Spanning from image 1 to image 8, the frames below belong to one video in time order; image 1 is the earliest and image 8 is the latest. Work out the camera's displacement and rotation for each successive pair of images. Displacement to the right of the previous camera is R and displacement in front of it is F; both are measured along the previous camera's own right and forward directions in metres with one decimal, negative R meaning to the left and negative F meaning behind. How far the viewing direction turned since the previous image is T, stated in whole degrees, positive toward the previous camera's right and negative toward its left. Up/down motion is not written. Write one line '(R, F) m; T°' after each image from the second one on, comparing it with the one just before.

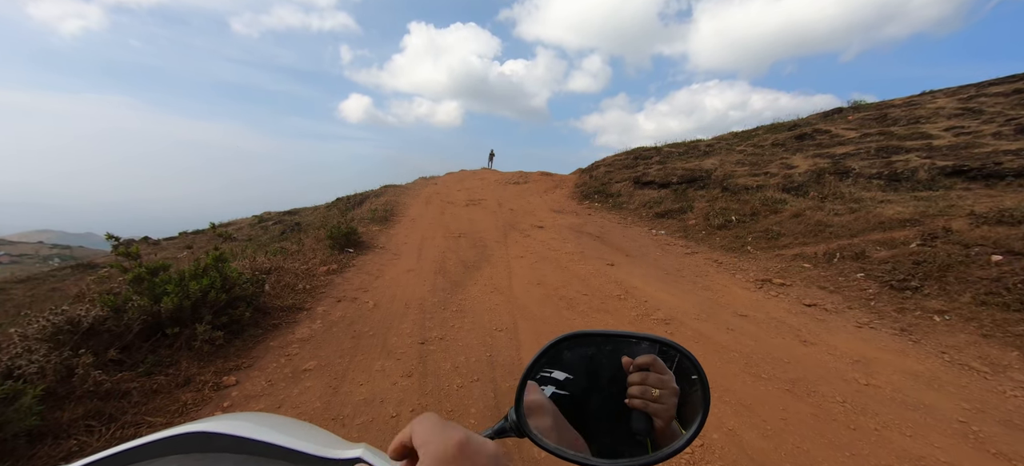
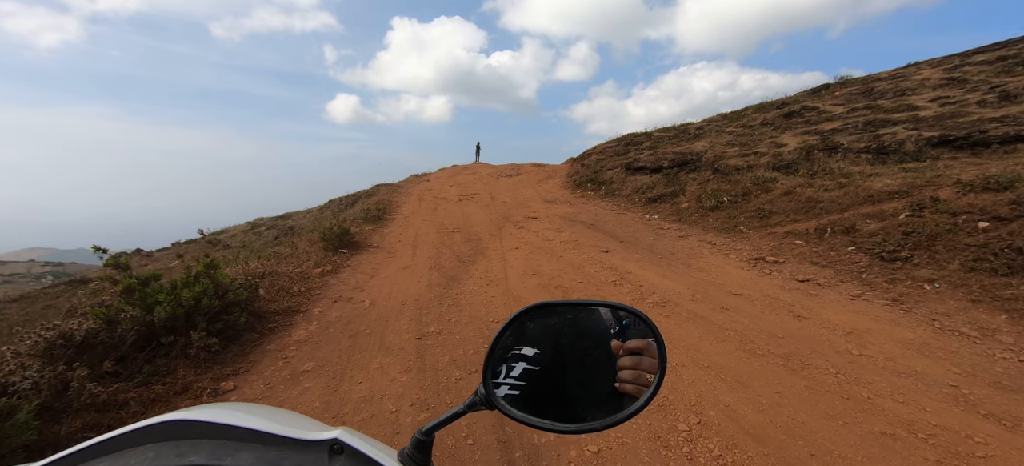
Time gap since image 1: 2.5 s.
(0.0, 0.0) m; +1°
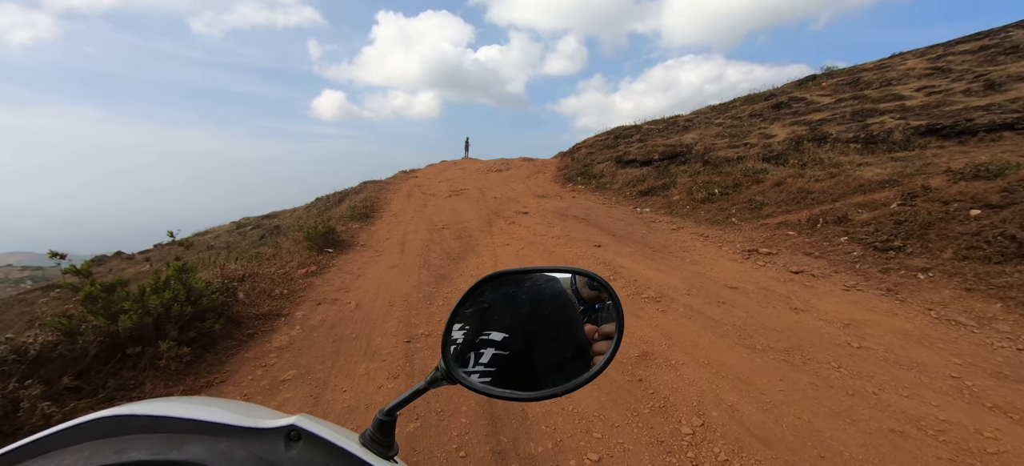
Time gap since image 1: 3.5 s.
(0.0, +0.2) m; +1°
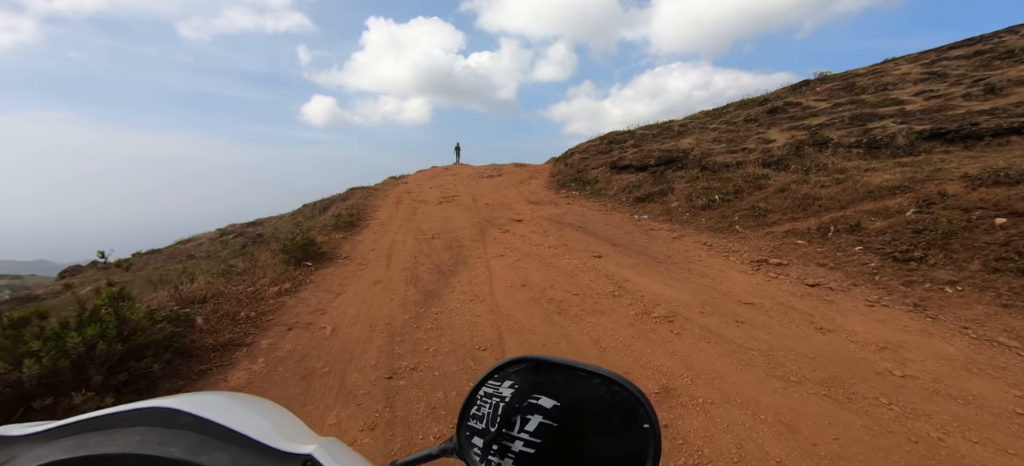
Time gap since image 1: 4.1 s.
(-0.1, +0.5) m; +1°
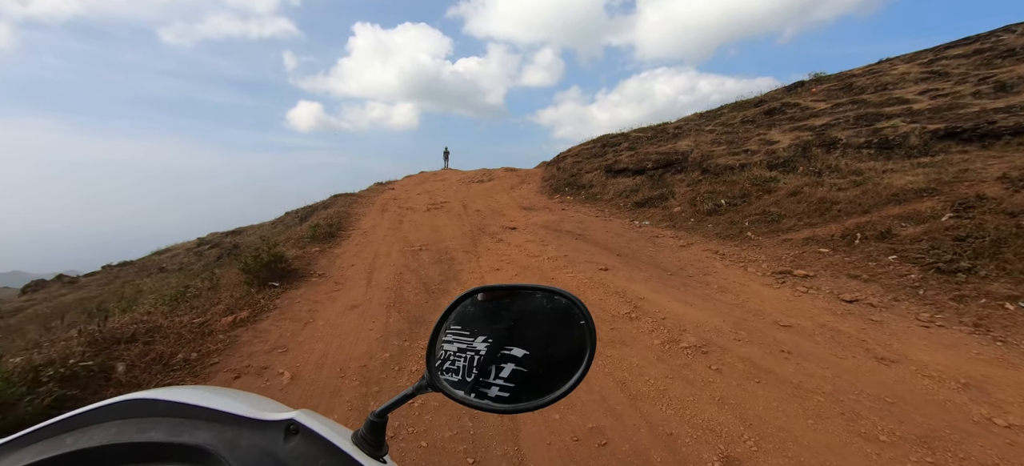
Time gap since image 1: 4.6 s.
(-0.1, +0.7) m; +1°
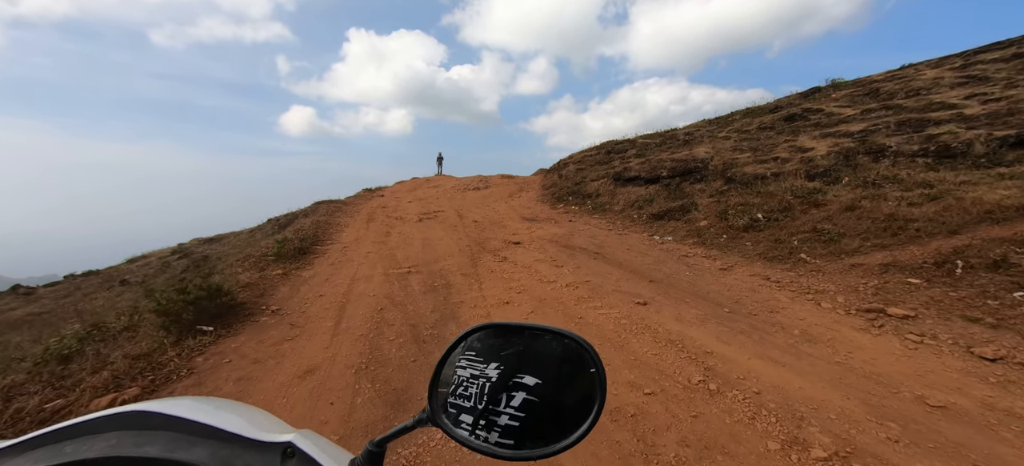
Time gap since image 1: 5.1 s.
(-0.3, +1.3) m; +1°
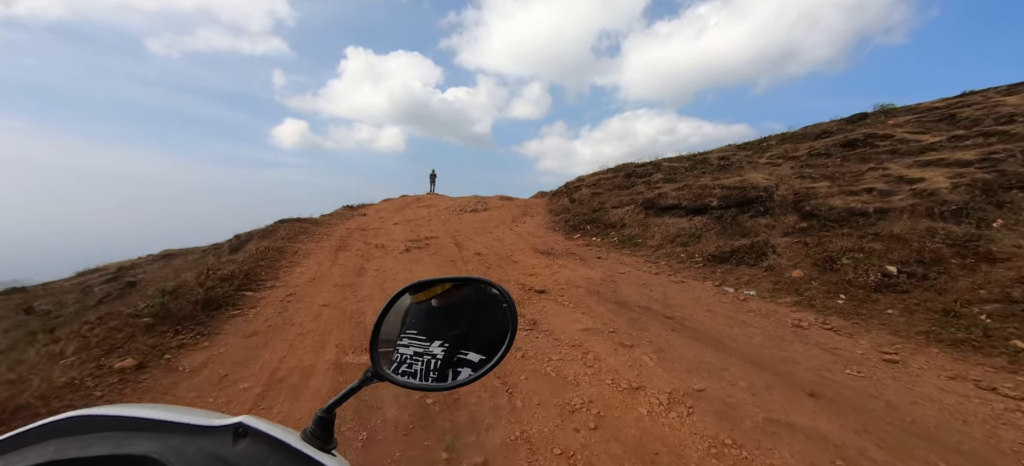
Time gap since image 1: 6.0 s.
(-0.6, +2.6) m; +2°
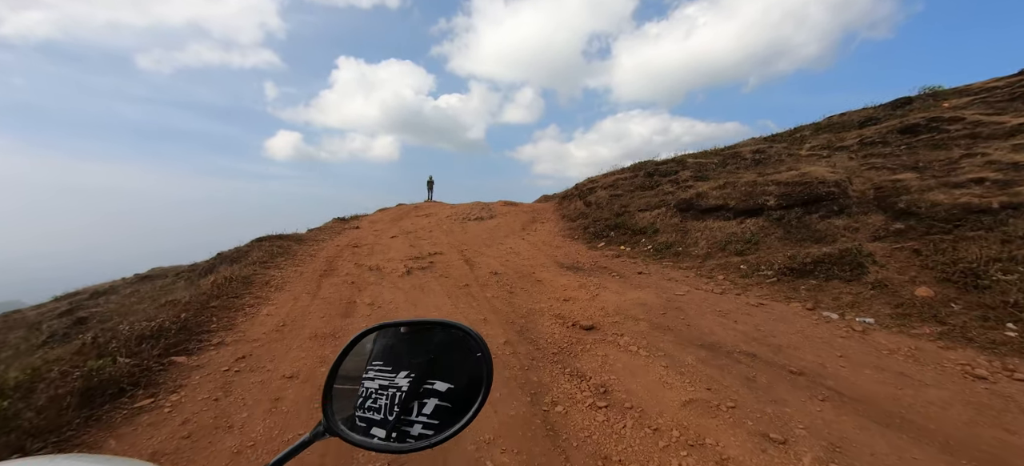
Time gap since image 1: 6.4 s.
(-0.5, +1.6) m; 0°
